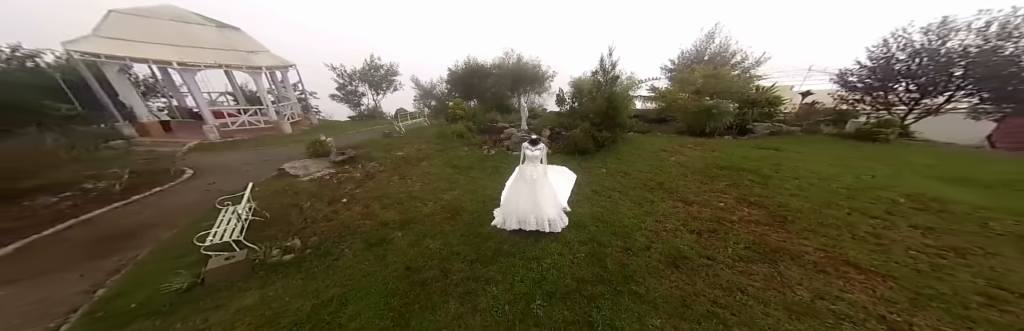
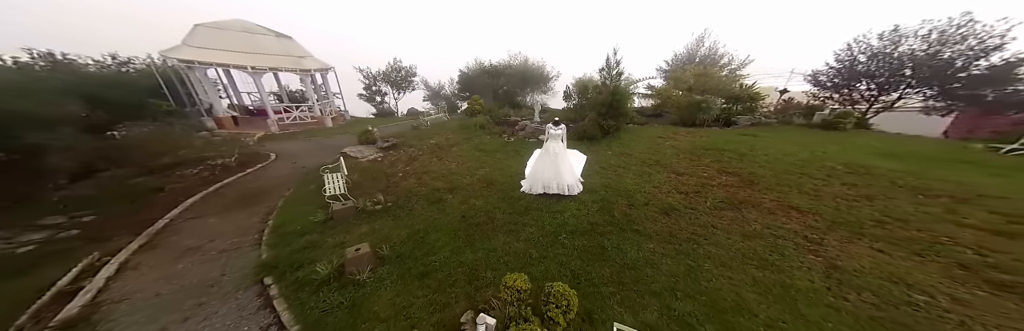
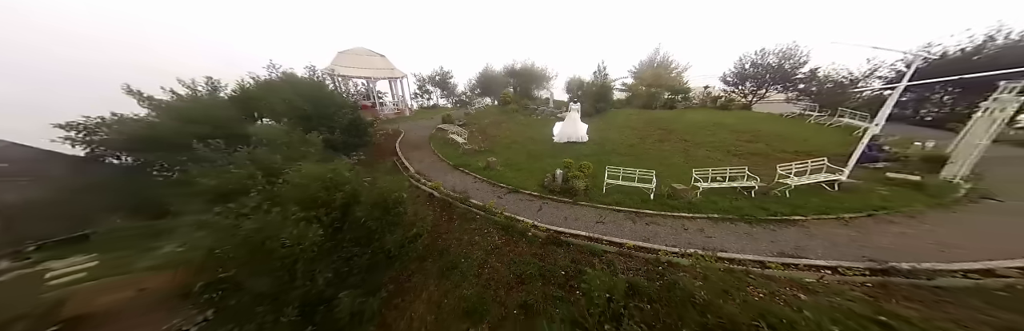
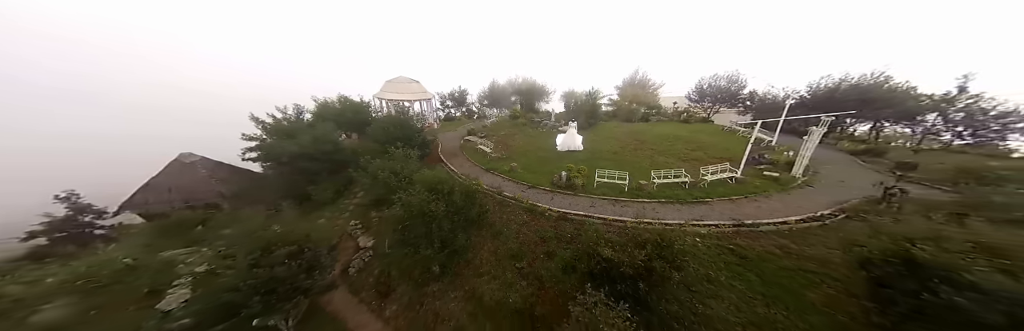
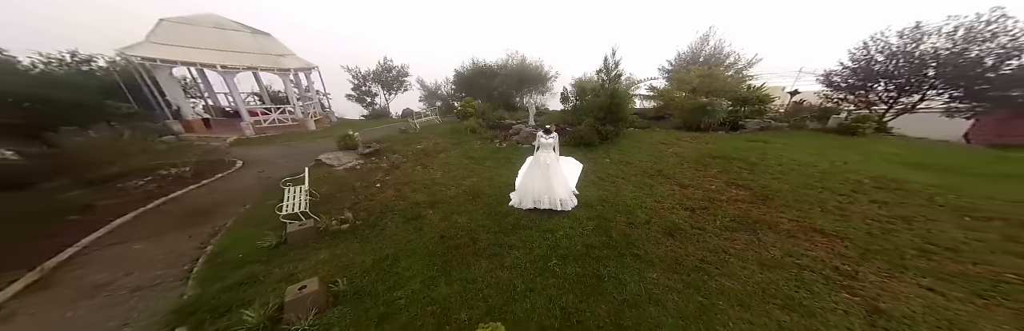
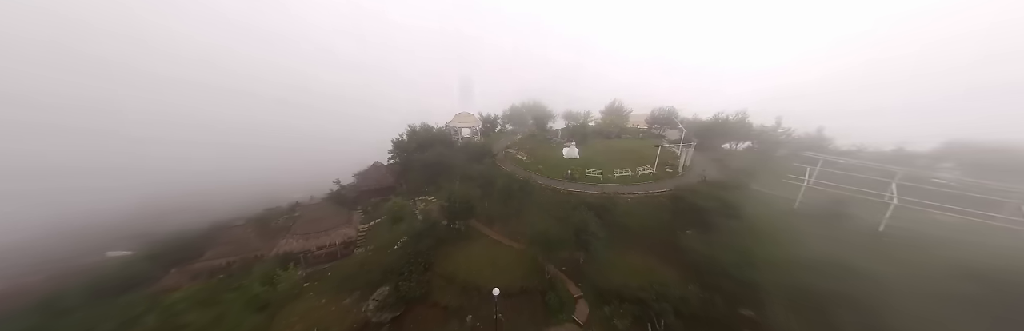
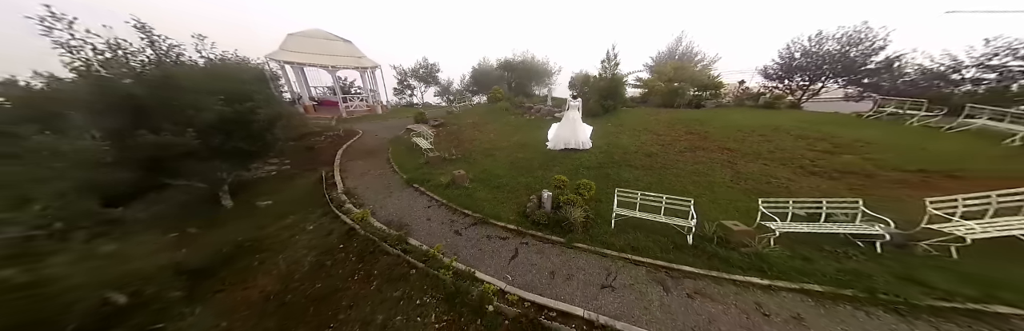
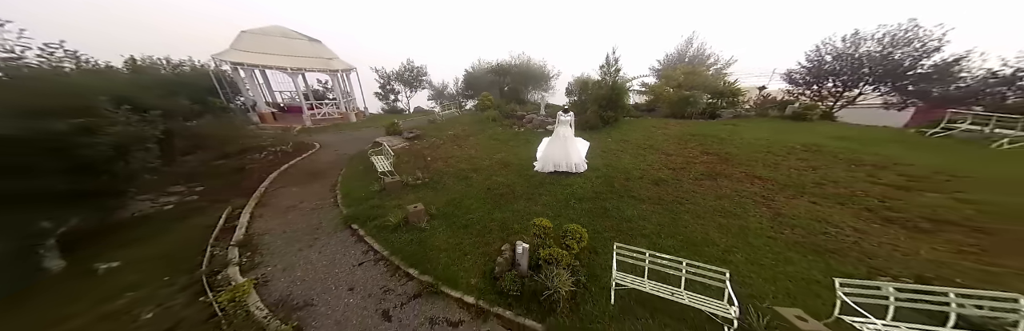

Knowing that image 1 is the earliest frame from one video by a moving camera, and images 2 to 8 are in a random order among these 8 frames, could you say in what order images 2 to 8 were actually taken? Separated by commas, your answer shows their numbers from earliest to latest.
5, 2, 8, 7, 3, 4, 6
